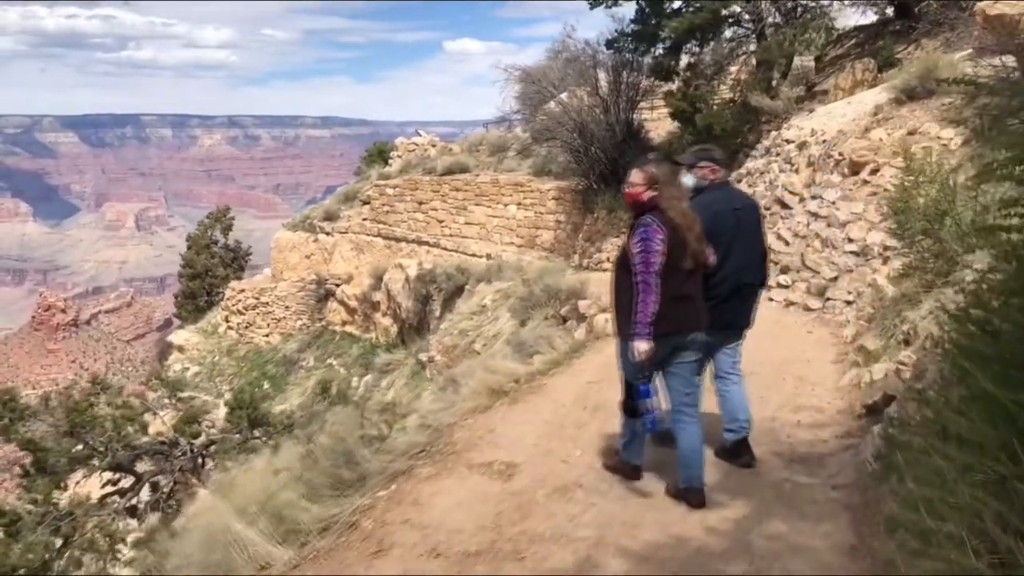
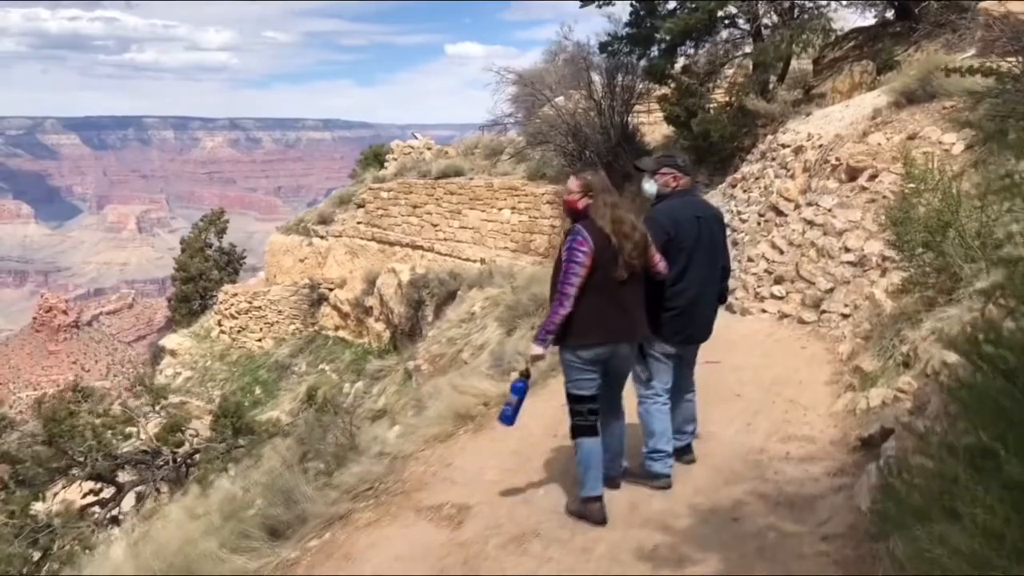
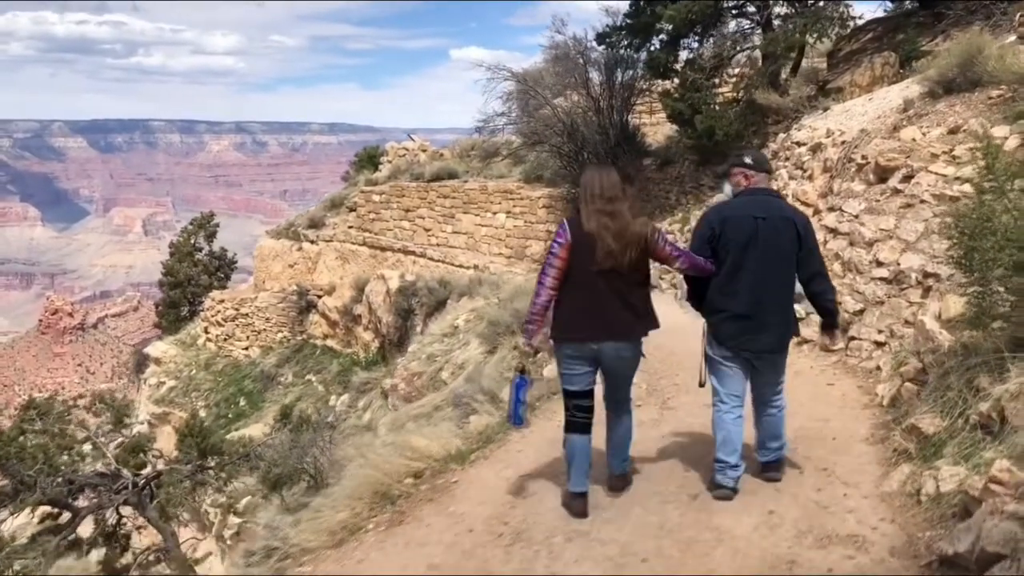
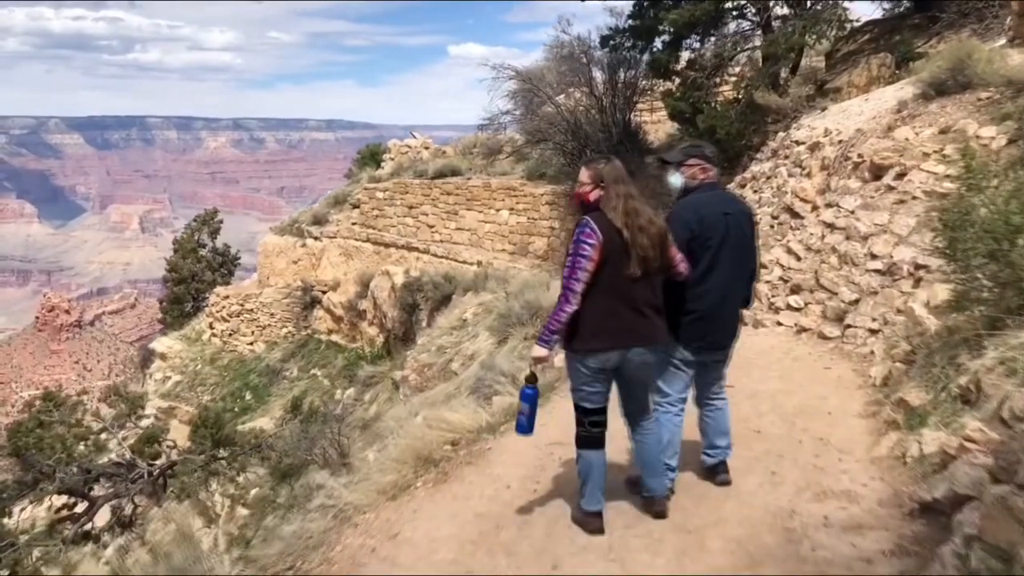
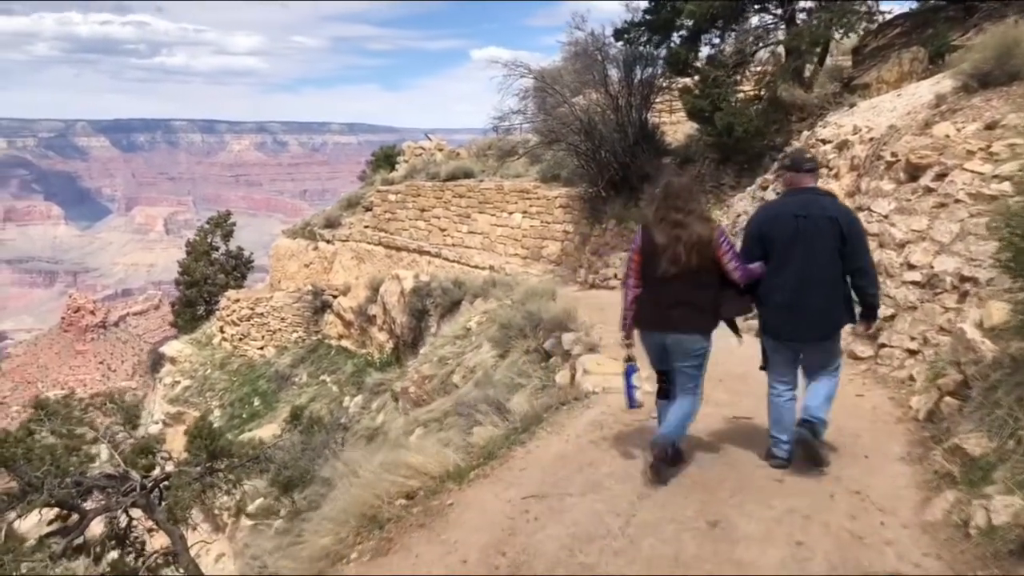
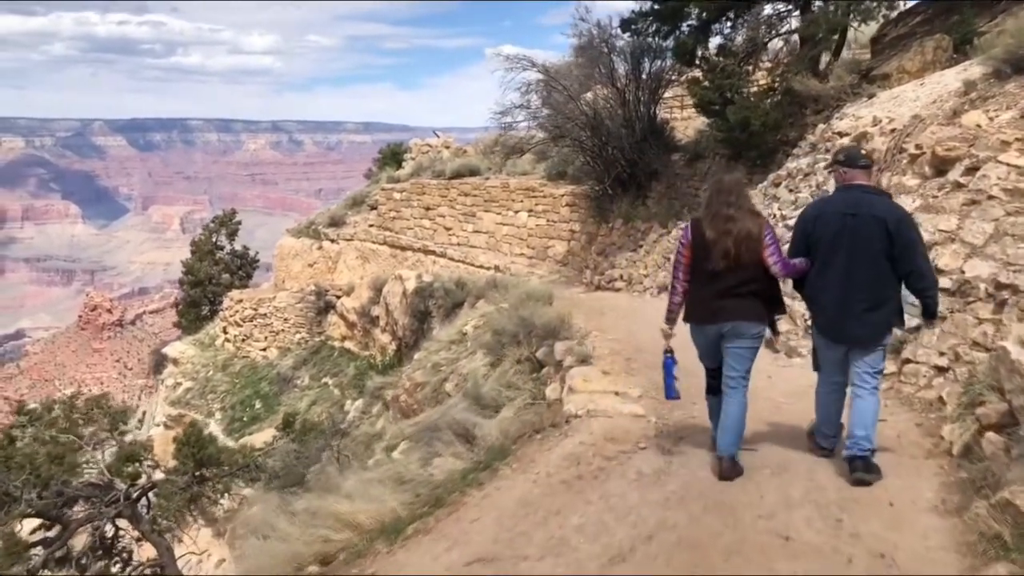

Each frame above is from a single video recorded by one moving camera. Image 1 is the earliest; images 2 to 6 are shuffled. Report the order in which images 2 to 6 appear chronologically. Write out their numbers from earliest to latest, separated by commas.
2, 4, 3, 5, 6
